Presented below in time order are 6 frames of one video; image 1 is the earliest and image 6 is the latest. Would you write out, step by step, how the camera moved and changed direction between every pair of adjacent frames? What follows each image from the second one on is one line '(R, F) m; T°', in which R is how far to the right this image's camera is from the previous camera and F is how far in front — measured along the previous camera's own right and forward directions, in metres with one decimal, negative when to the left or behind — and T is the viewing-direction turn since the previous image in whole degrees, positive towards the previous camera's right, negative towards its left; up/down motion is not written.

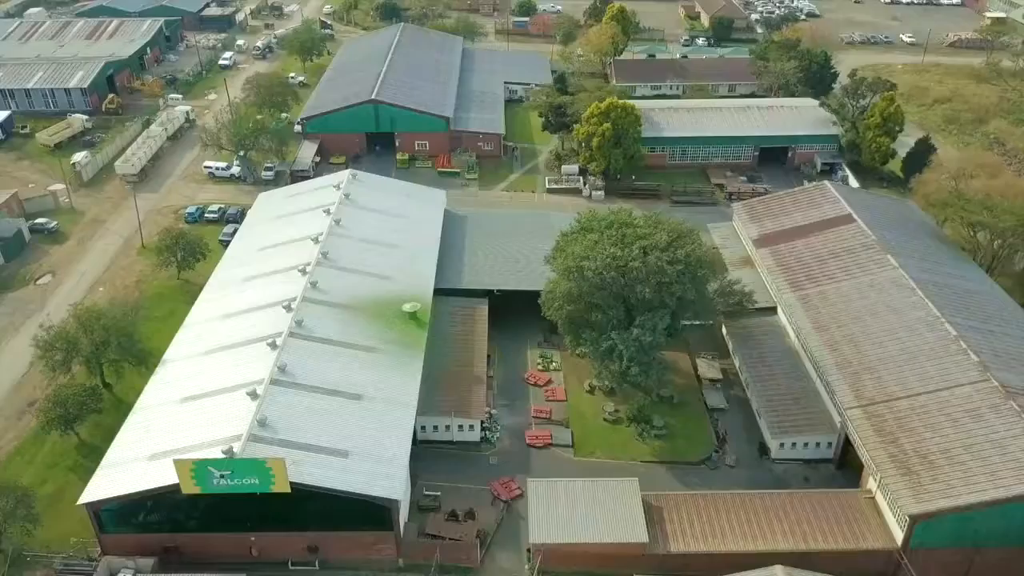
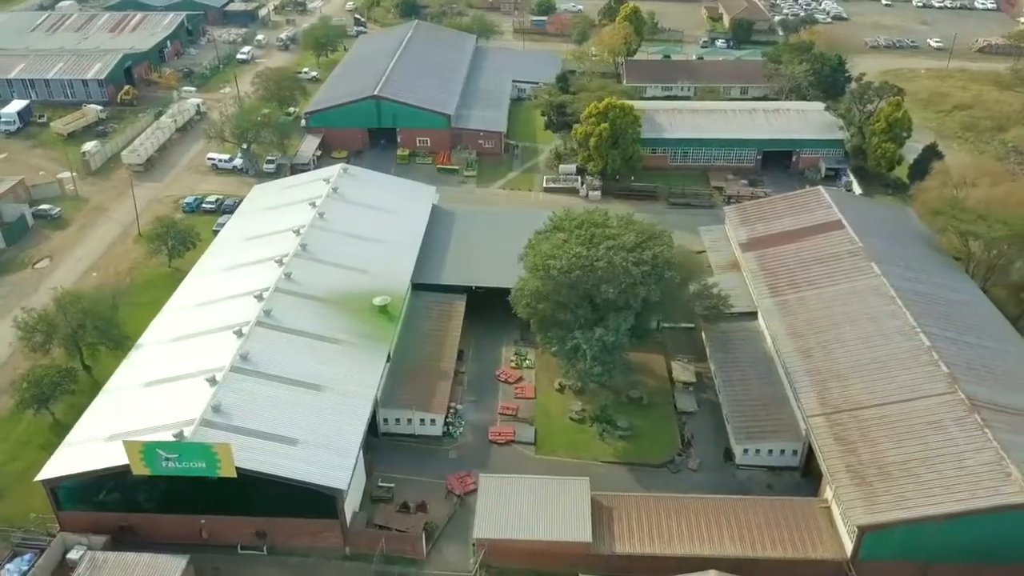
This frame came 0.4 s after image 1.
(+2.4, -0.1) m; -3°
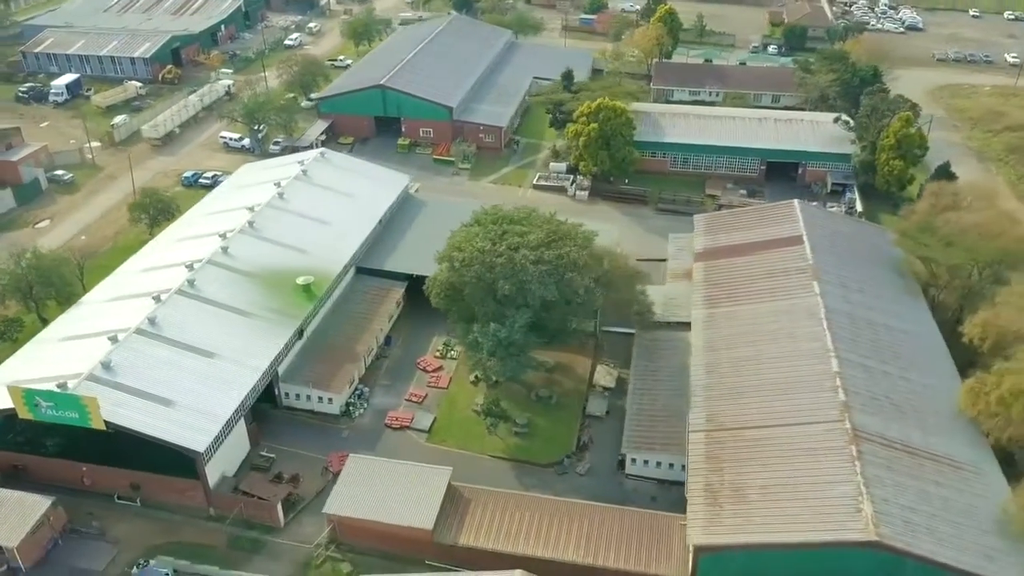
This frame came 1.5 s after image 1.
(+6.6, +0.2) m; -8°
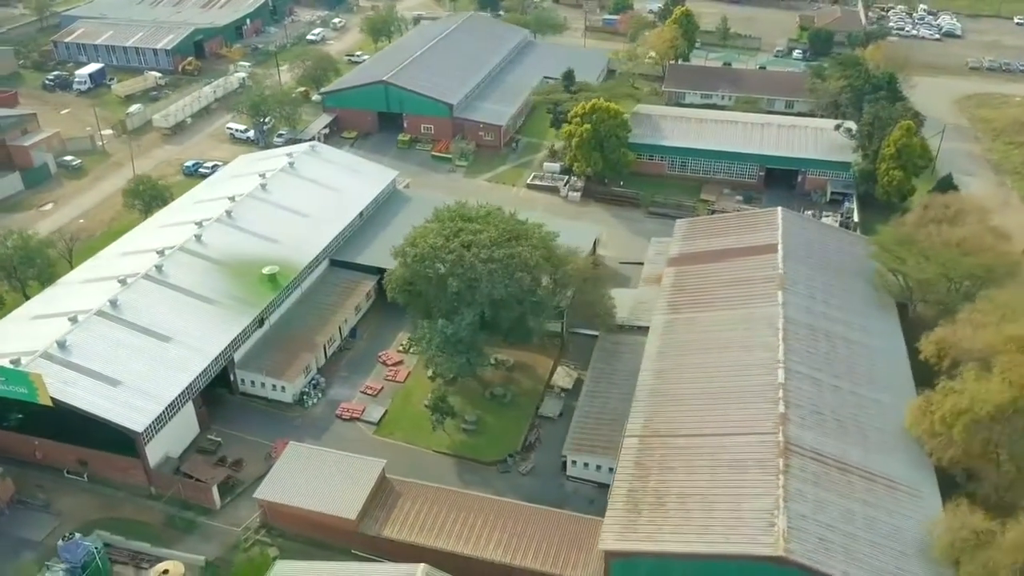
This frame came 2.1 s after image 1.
(+3.3, 0.0) m; -4°
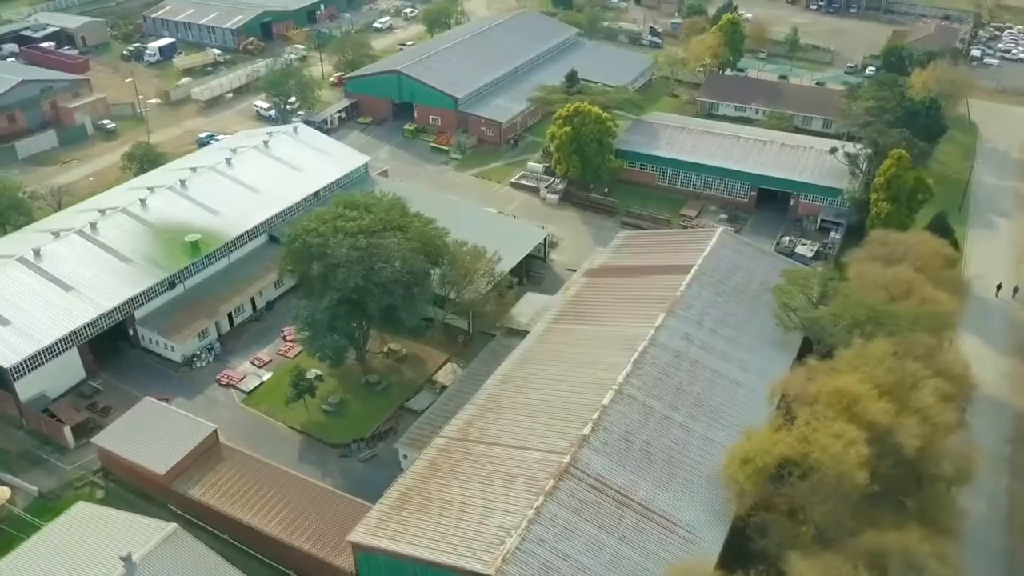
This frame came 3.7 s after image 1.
(+9.4, +0.8) m; -11°
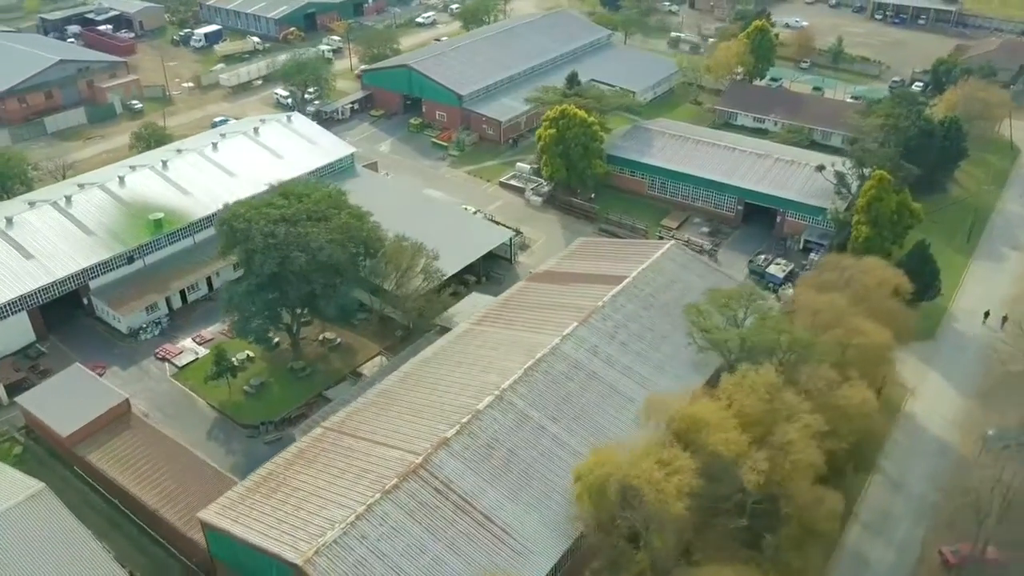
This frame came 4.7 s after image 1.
(+6.1, +0.5) m; -7°
